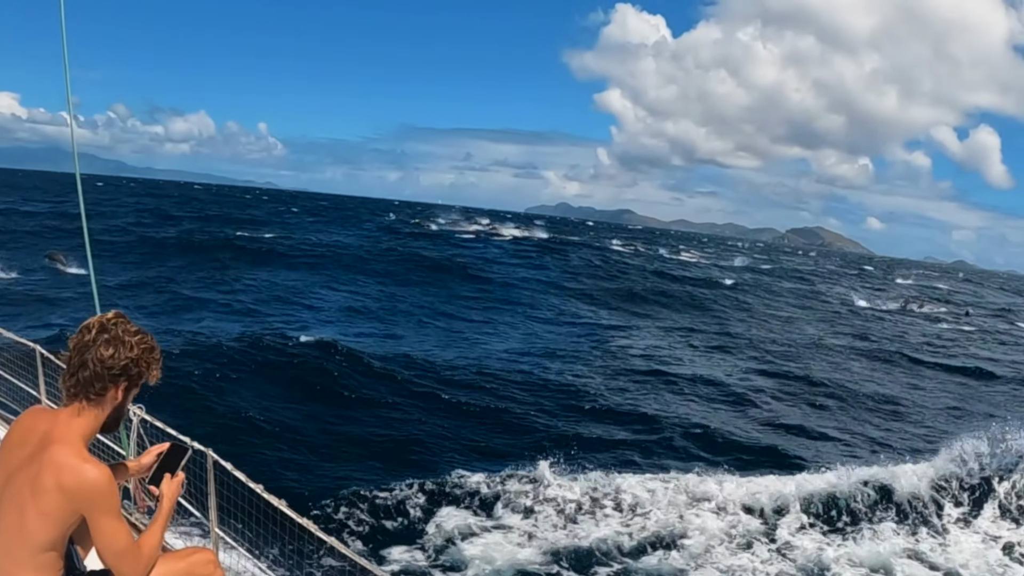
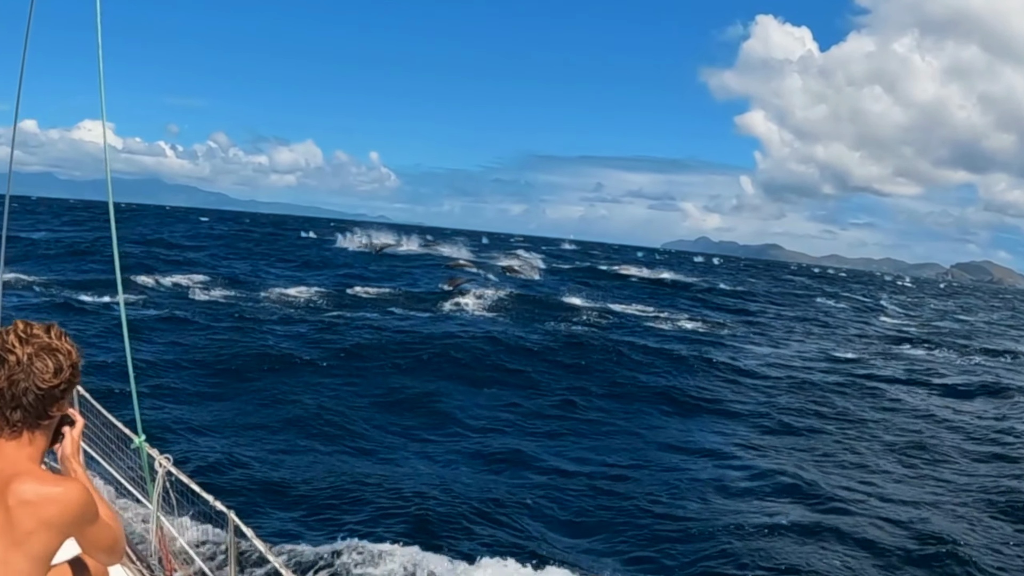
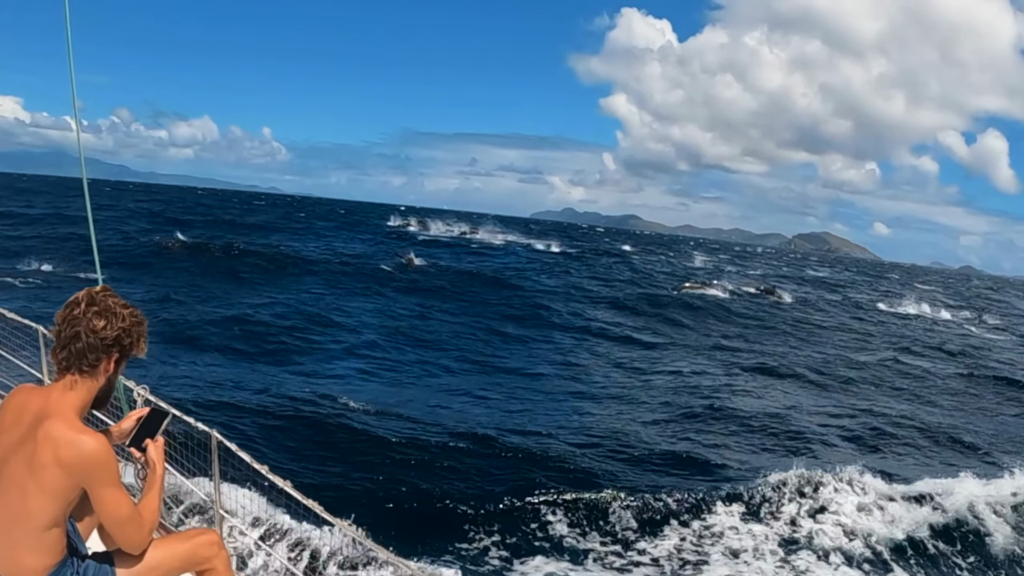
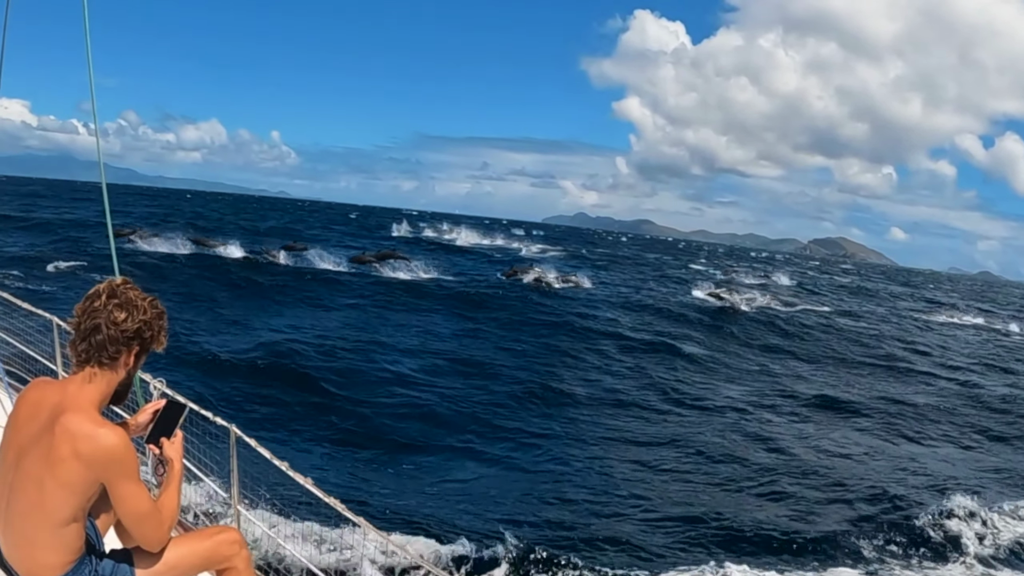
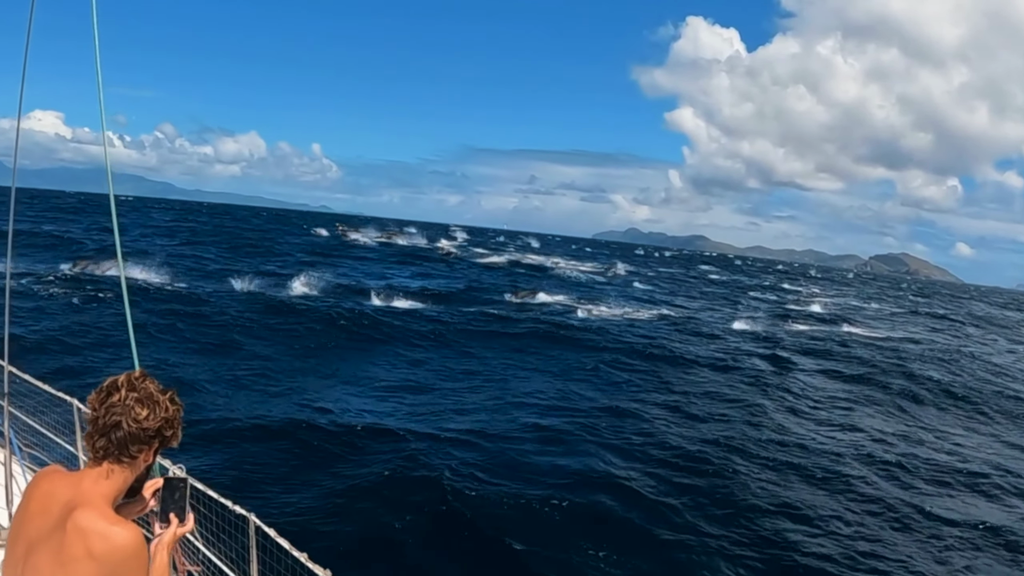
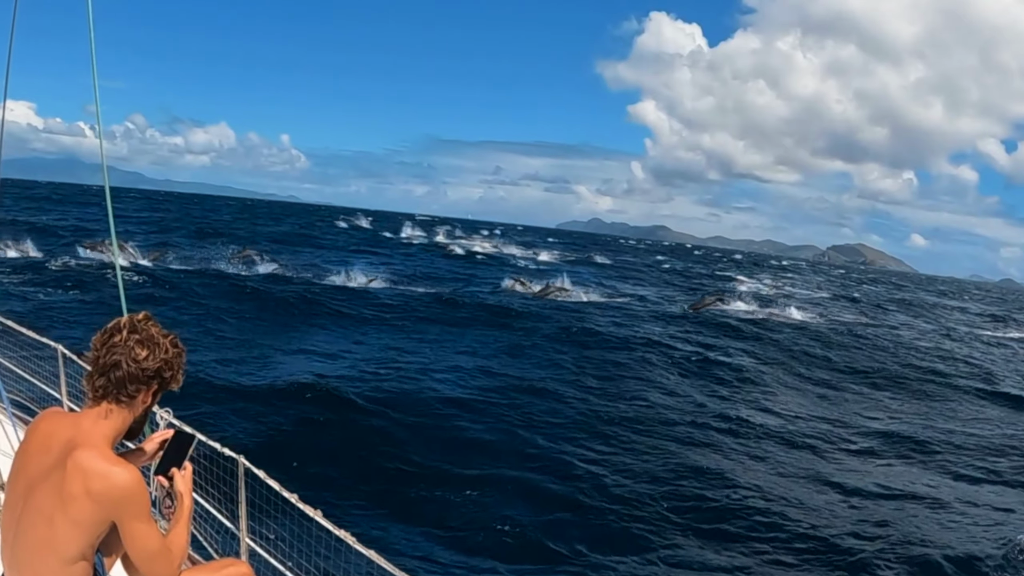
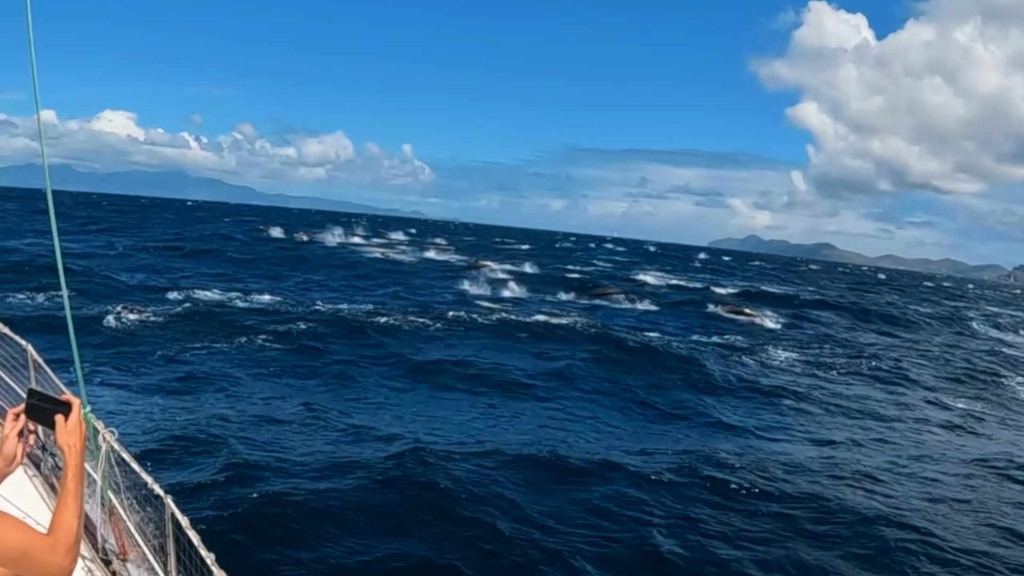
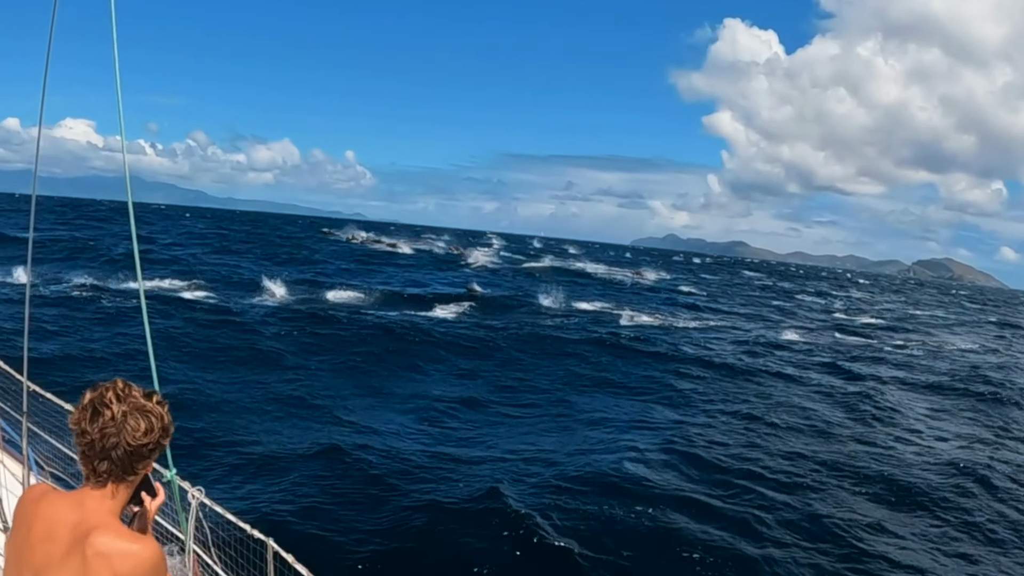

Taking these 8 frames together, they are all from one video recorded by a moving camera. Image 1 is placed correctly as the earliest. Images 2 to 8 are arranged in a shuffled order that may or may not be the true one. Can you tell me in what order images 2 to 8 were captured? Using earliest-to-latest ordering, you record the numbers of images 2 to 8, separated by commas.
3, 4, 6, 5, 8, 2, 7
